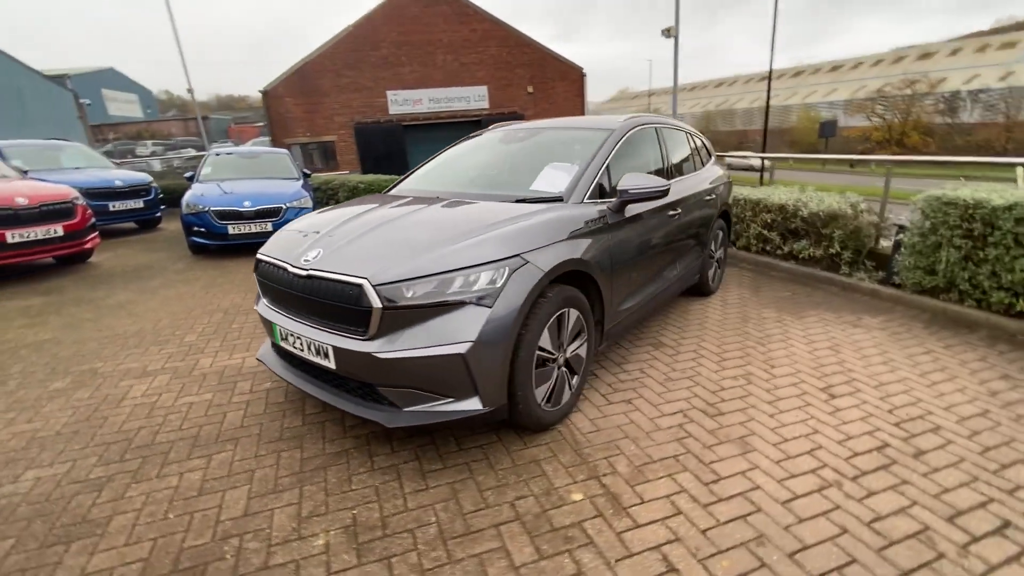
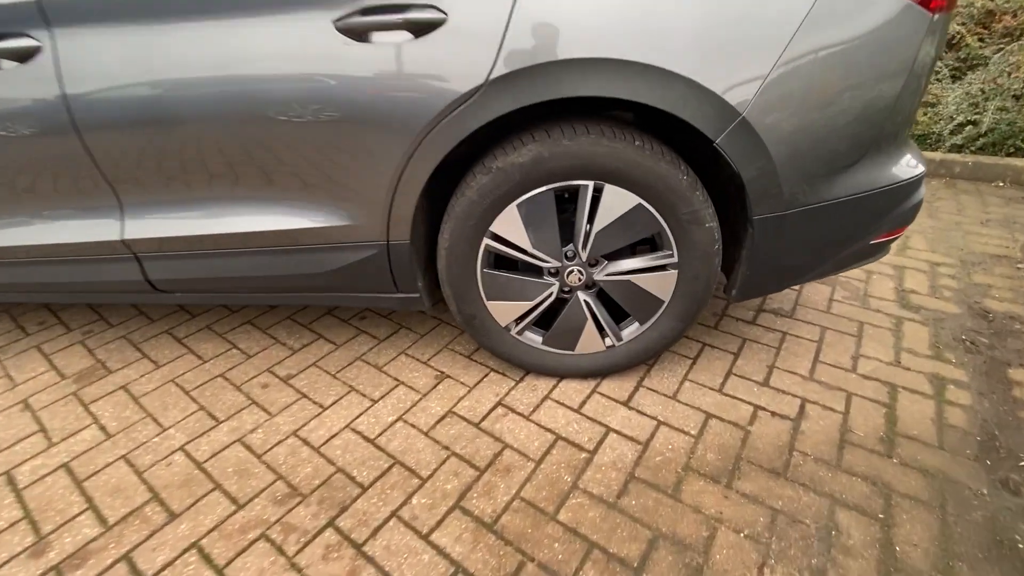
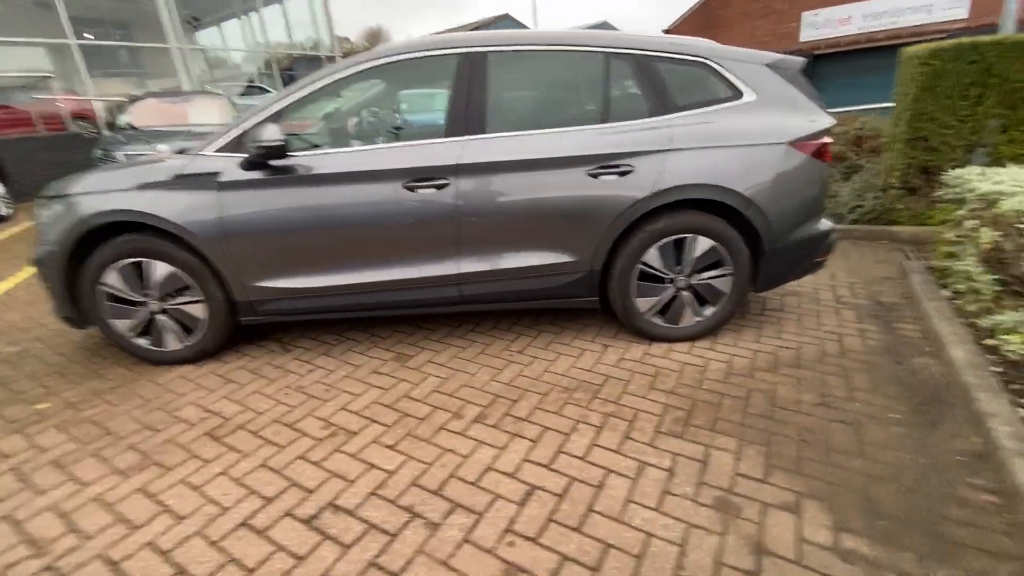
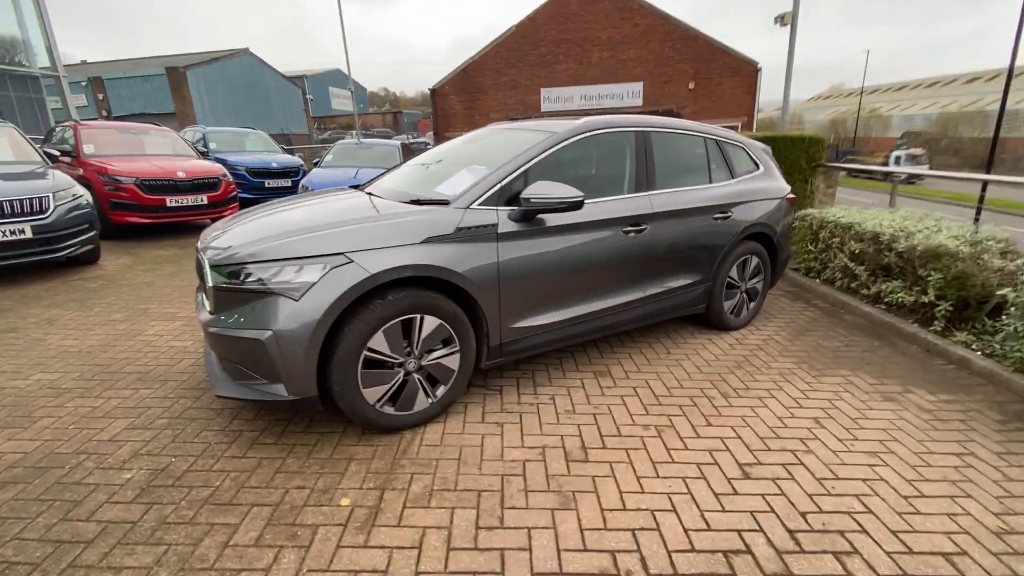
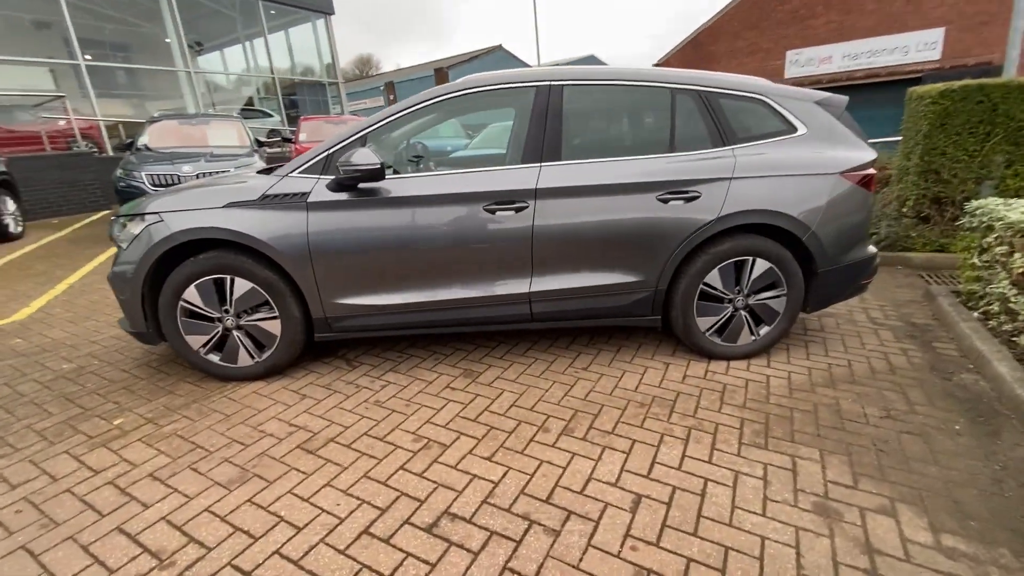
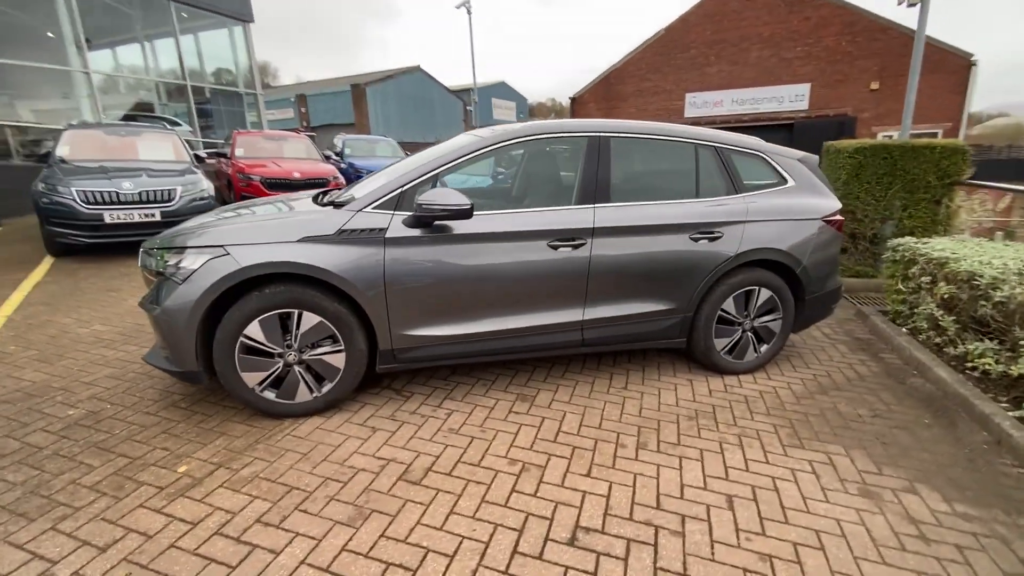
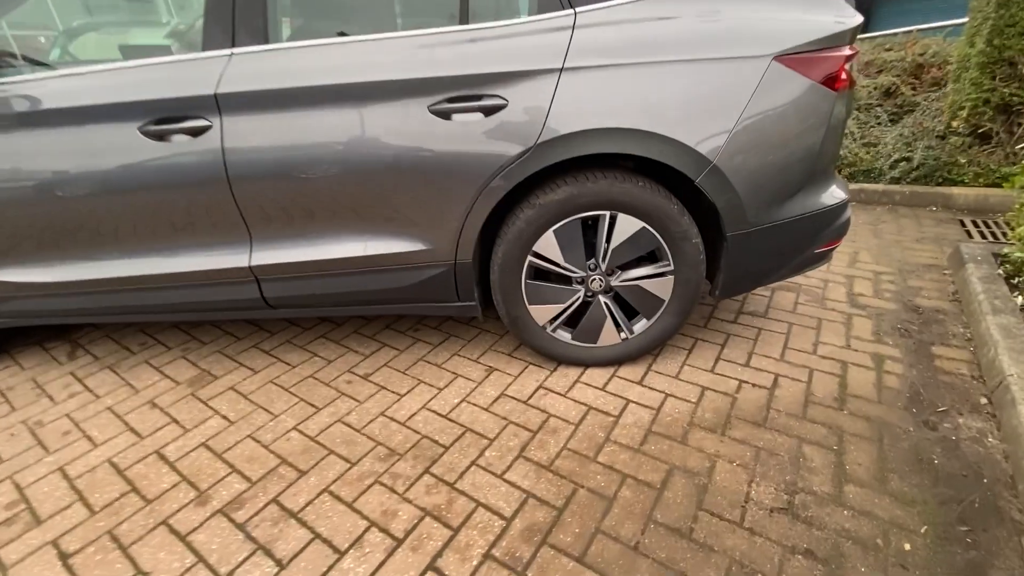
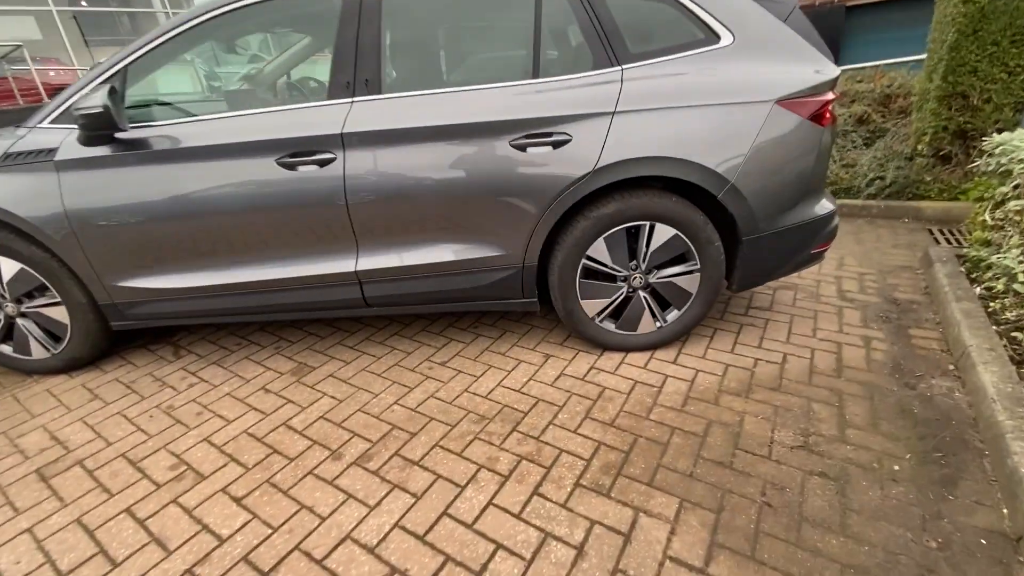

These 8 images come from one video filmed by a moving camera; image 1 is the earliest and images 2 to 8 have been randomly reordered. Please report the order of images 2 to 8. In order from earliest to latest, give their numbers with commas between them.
4, 6, 5, 3, 8, 7, 2
